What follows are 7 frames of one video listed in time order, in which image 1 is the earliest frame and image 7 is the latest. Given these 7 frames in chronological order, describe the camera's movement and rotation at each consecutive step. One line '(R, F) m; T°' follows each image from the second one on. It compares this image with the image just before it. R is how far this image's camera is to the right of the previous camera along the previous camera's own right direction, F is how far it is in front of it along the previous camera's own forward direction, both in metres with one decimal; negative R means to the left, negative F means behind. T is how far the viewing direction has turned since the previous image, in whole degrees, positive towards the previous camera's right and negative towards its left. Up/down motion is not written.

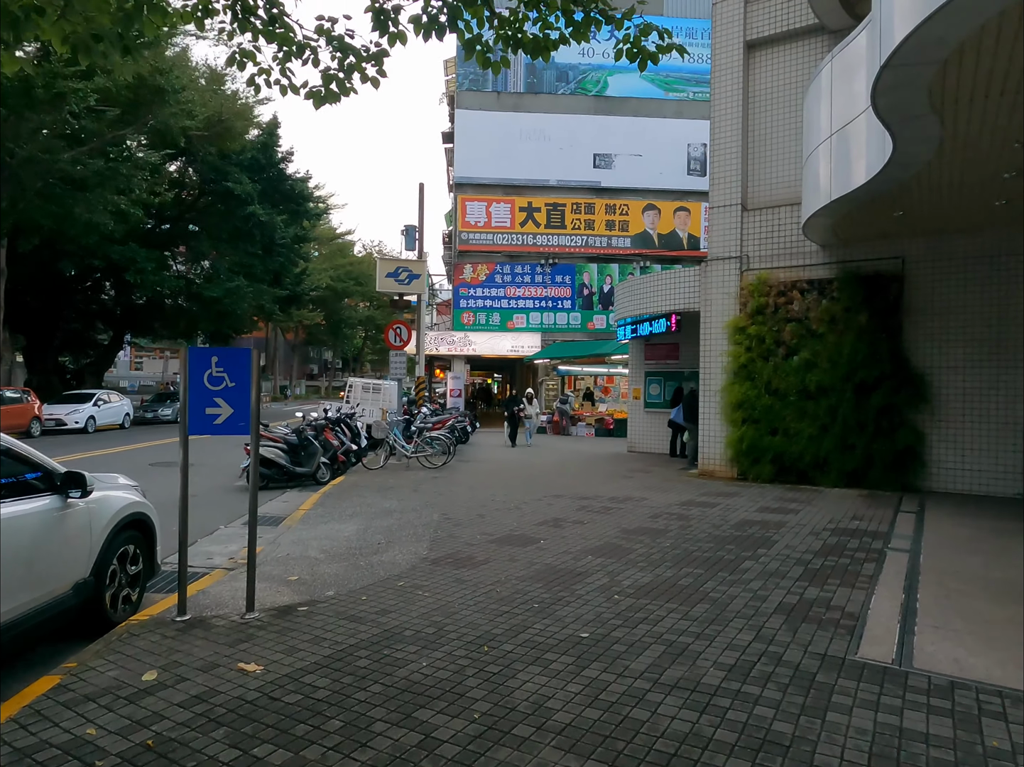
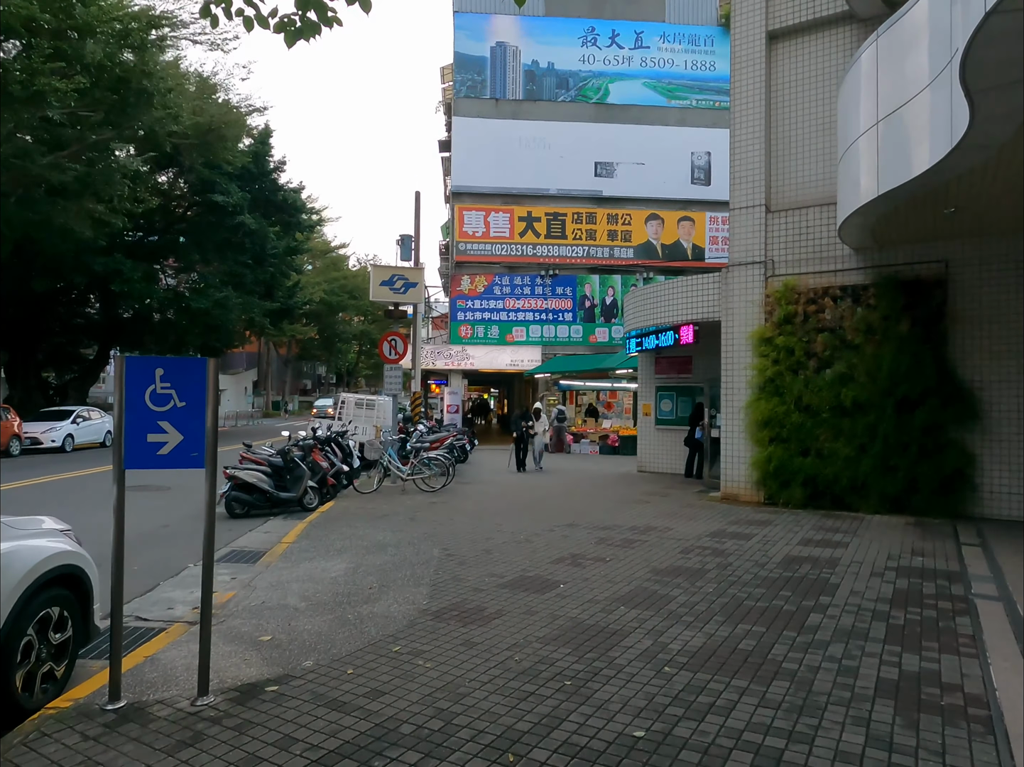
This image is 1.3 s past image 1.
(-0.2, +1.0) m; 0°
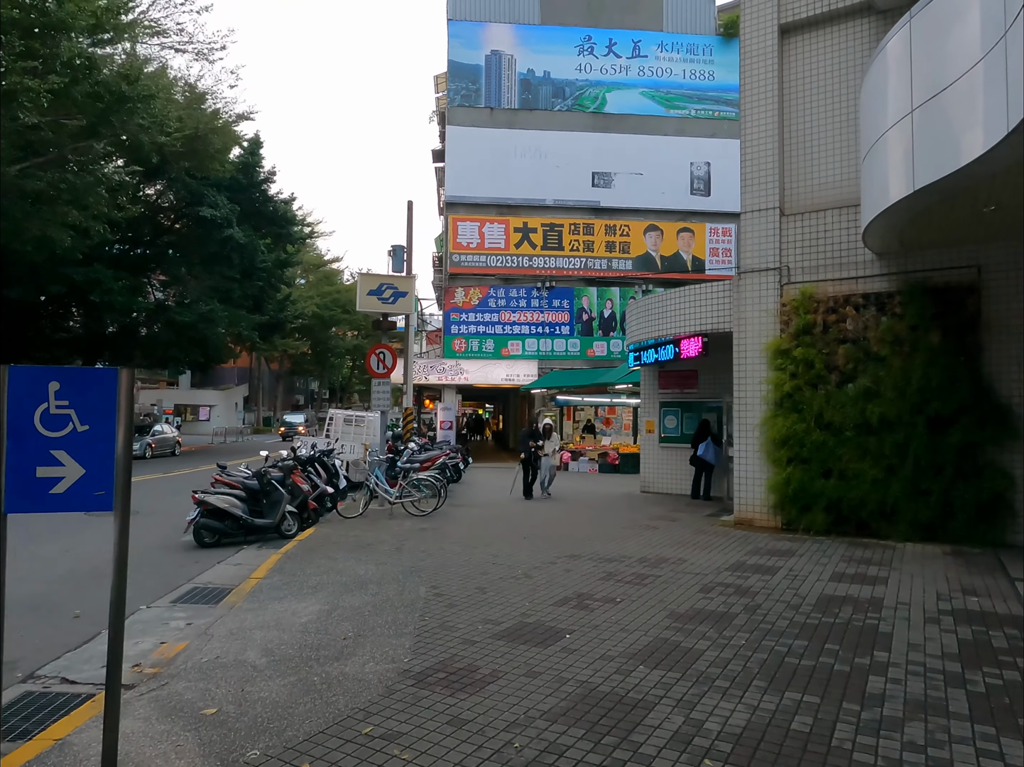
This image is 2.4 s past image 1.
(0.0, +0.9) m; 0°
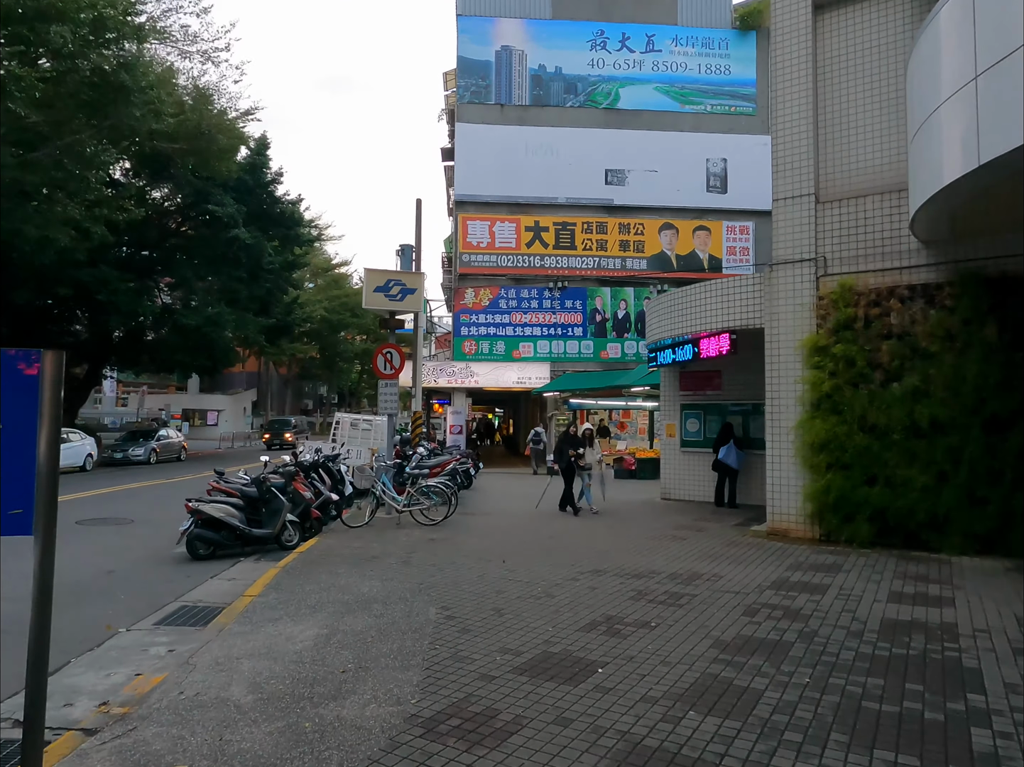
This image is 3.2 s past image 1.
(-0.1, +0.7) m; -1°
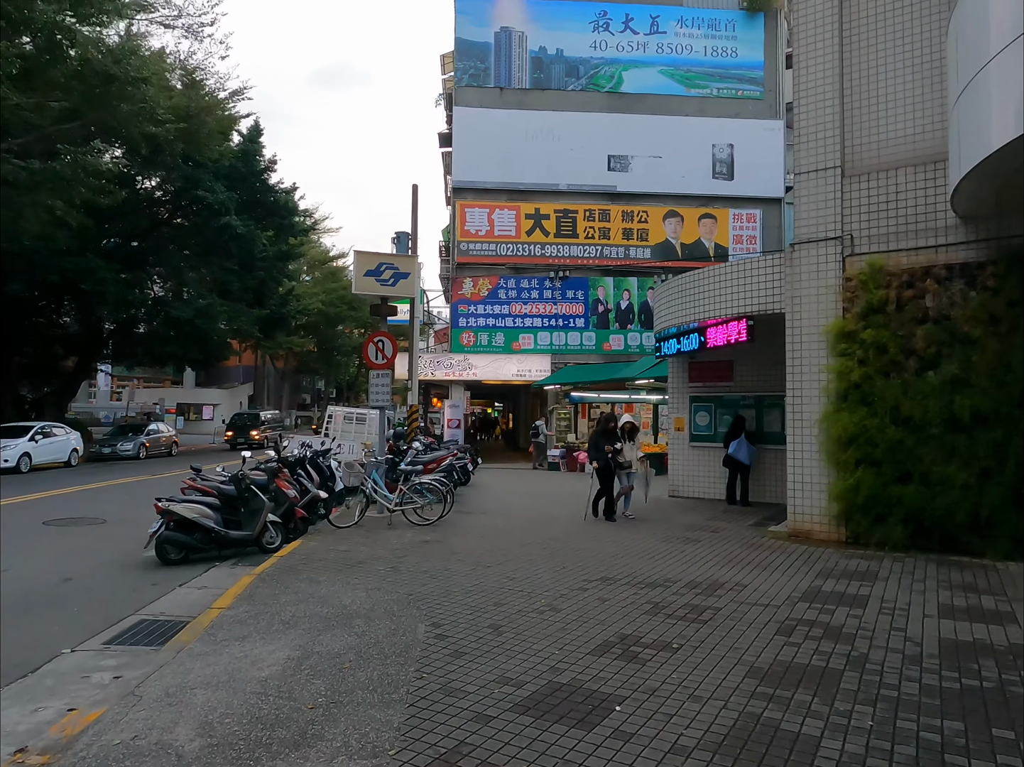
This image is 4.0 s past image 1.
(0.0, +0.8) m; 0°
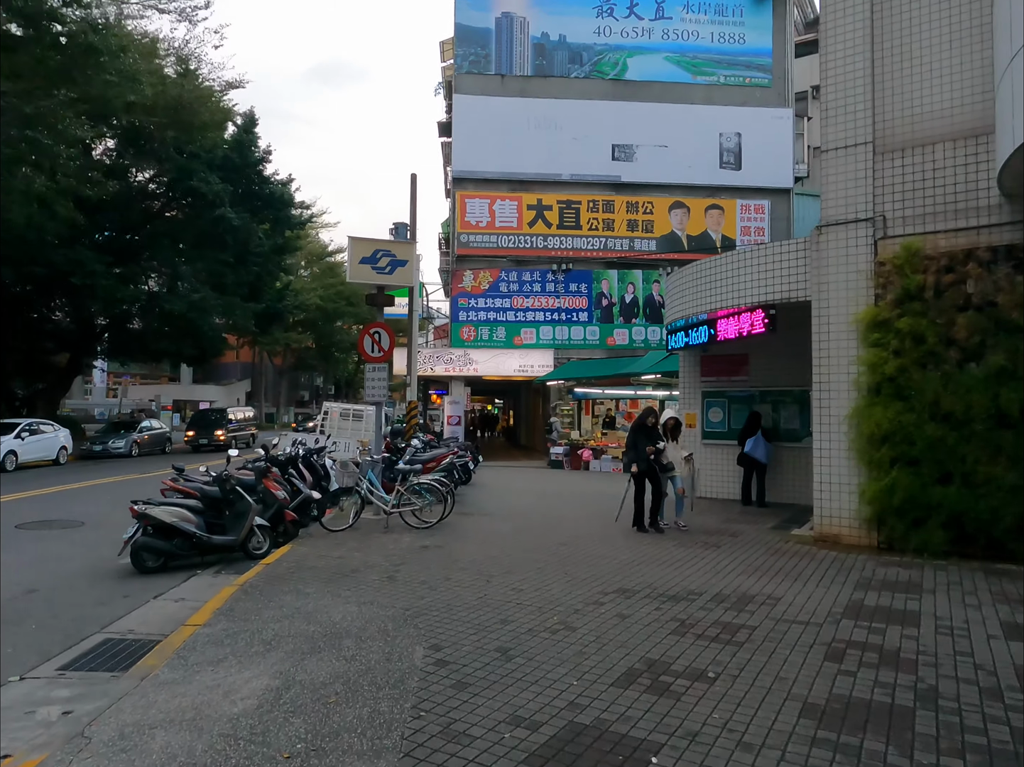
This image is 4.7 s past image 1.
(-0.1, +0.7) m; 0°
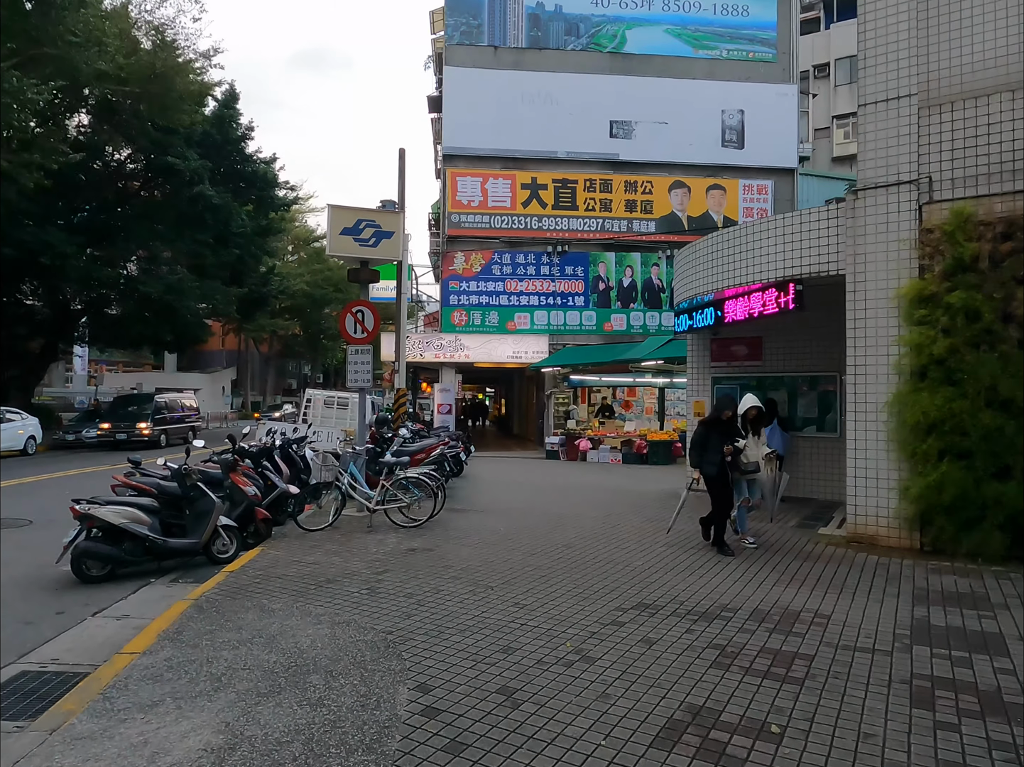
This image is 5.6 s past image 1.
(-0.1, +1.0) m; +1°
